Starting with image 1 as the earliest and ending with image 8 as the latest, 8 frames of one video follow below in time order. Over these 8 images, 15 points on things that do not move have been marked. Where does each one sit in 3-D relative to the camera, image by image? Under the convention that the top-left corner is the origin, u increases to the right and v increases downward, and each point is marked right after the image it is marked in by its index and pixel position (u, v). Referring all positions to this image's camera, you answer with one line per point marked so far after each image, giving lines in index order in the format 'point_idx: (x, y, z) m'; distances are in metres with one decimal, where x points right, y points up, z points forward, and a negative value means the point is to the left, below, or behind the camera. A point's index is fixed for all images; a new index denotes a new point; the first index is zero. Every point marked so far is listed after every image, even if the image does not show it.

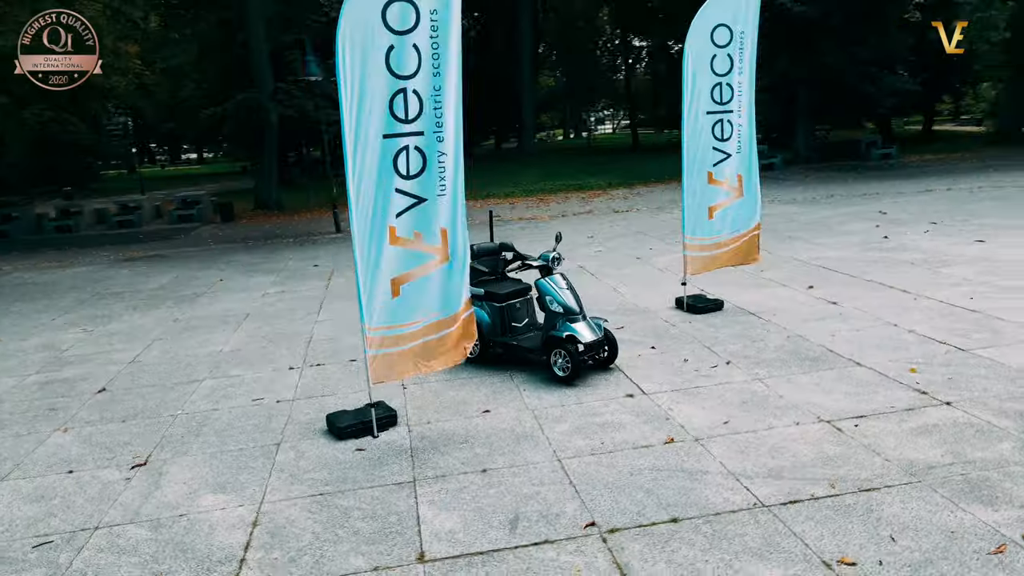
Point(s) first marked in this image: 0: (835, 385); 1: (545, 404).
0: (+2.2, -0.7, +5.2) m
1: (+0.2, -0.8, +5.2) m
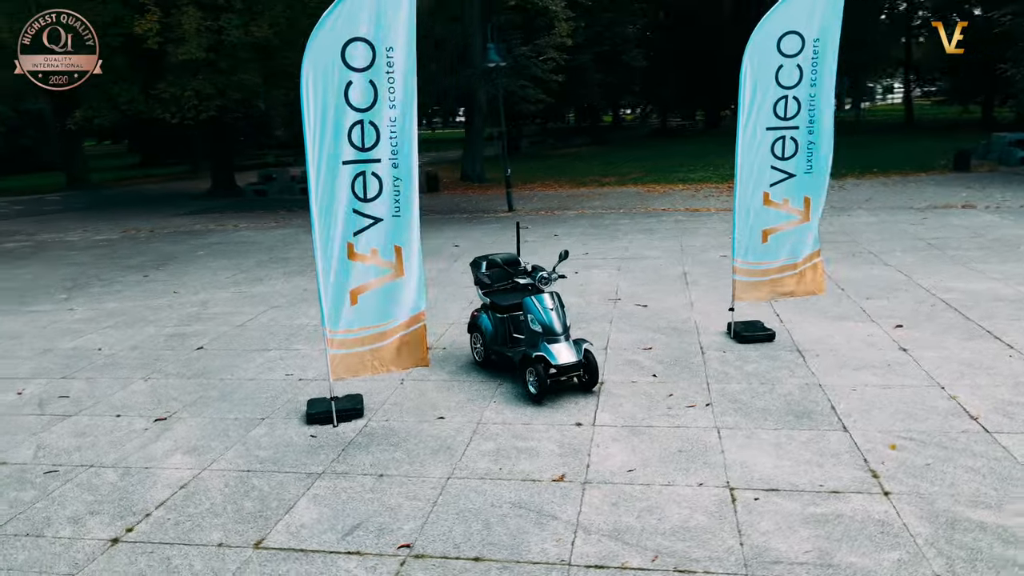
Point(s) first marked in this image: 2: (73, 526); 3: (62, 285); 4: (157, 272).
0: (+1.8, -1.0, +4.8) m
1: (-0.1, -1.0, +5.5) m
2: (-2.5, -1.3, +4.4) m
3: (-6.8, +0.1, +11.4) m
4: (-5.7, +0.3, +12.0) m
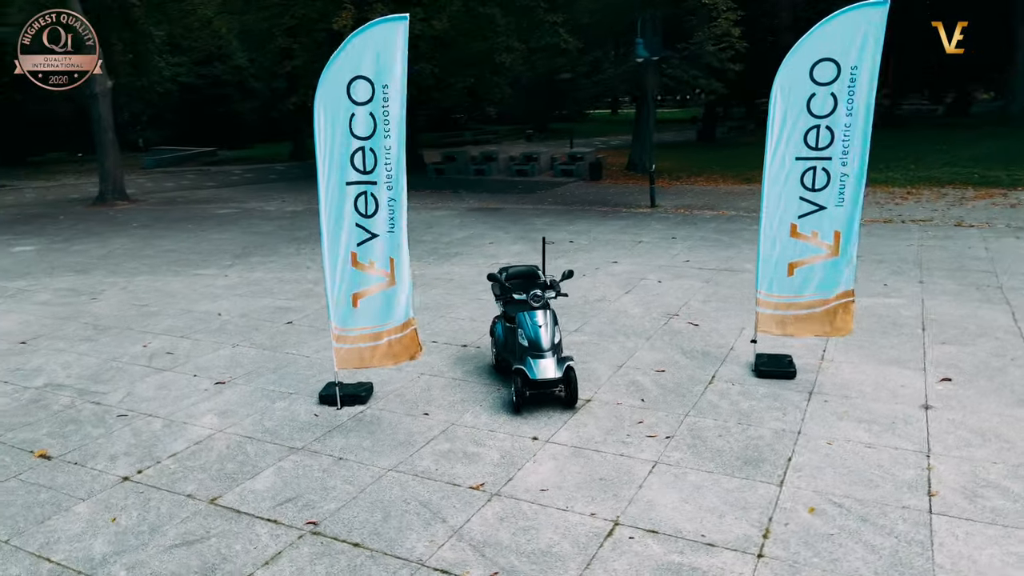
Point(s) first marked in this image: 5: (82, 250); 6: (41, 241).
0: (+1.3, -1.3, +4.8) m
1: (-0.3, -1.1, +6.0) m
2: (-3.0, -1.3, +5.6) m
3: (-5.0, +0.7, +13.5) m
4: (-3.7, +0.8, +13.8) m
5: (-8.3, +0.7, +14.4) m
6: (-9.9, +1.0, +15.6) m
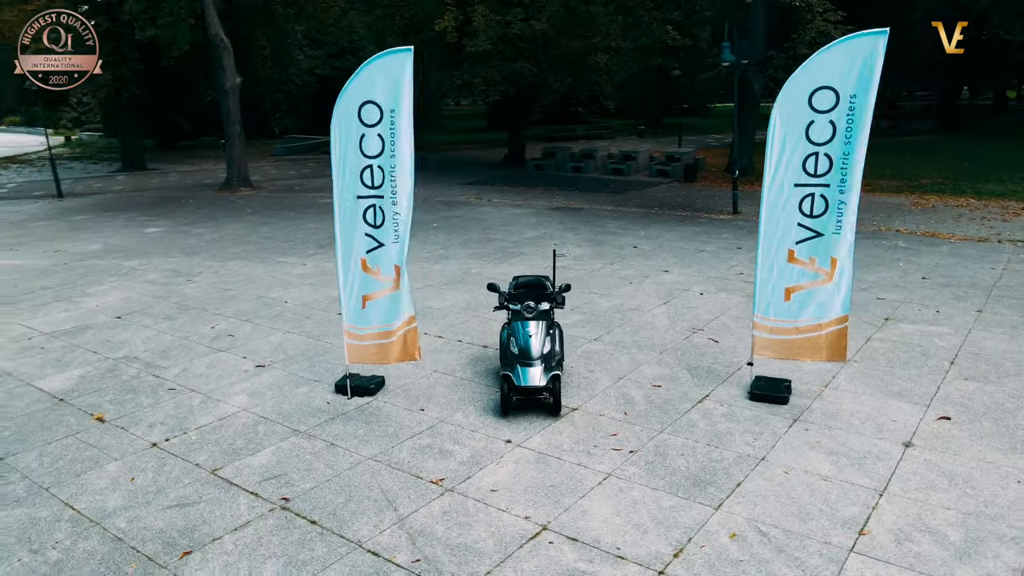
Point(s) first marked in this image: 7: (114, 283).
0: (+0.9, -1.5, +5.1) m
1: (-0.5, -1.2, +6.5) m
2: (-3.2, -1.2, +6.6) m
3: (-3.7, +0.9, +14.6) m
4: (-2.4, +0.9, +14.7) m
5: (-6.8, +1.2, +16.1) m
6: (-8.1, +1.5, +17.5) m
7: (-6.2, +0.1, +11.8) m
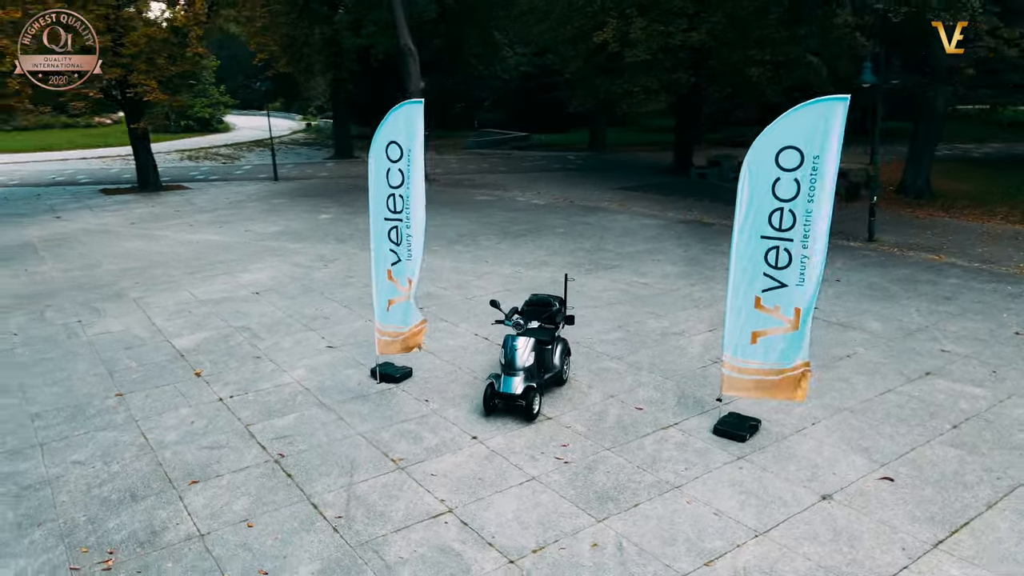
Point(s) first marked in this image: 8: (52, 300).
0: (+0.2, -1.7, +5.9) m
1: (-0.7, -1.3, +7.6) m
2: (-3.2, -1.1, +8.5) m
3: (-1.3, +1.1, +16.3) m
4: (0.0, +1.0, +16.0) m
5: (-3.9, +1.6, +18.6) m
6: (-4.7, +2.1, +20.3) m
7: (-4.6, +0.5, +14.3) m
8: (-7.3, -0.2, +11.9) m
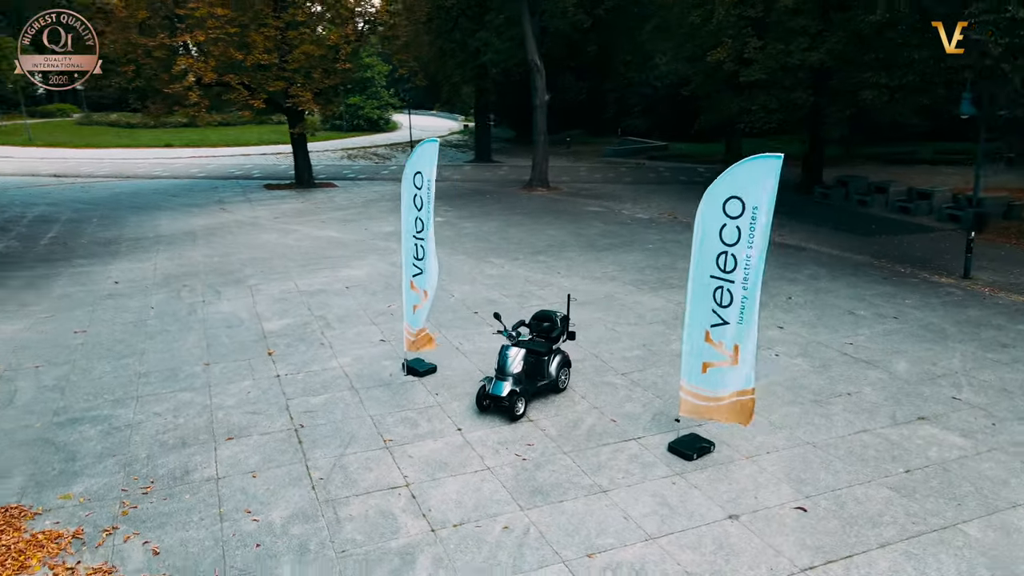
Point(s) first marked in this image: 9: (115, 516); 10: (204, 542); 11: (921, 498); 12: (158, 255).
0: (-0.3, -1.9, +7.0) m
1: (-0.8, -1.4, +8.9) m
2: (-3.1, -1.0, +10.2) m
3: (+0.6, +0.9, +17.5) m
4: (+1.8, +0.7, +16.9) m
5: (-1.4, +1.6, +20.2) m
6: (-1.7, +2.2, +22.1) m
7: (-3.1, +0.6, +16.2) m
8: (-6.3, +0.1, +14.5) m
9: (-3.5, -2.0, +6.7) m
10: (-2.6, -2.1, +6.2) m
11: (+3.8, -1.9, +6.9) m
12: (-7.9, +0.7, +16.7) m
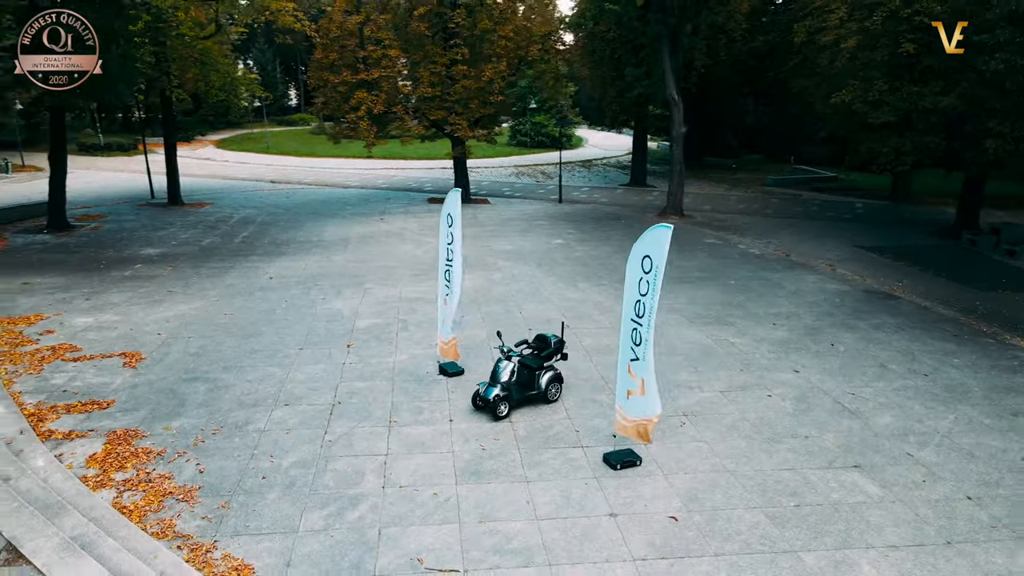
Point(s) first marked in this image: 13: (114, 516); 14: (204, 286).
0: (-1.0, -2.2, +9.1) m
1: (-0.9, -1.7, +11.0) m
2: (-2.7, -1.2, +13.0) m
3: (+2.9, +0.3, +19.0) m
4: (+3.9, 0.0, +18.1) m
5: (+1.8, +1.1, +22.1) m
6: (+2.0, +1.6, +24.1) m
7: (-1.0, +0.3, +18.7) m
8: (-4.5, +0.2, +17.9) m
9: (-4.1, -2.0, +9.6) m
10: (-3.4, -2.2, +9.0) m
11: (+2.9, -2.5, +7.9) m
12: (-5.5, +0.8, +20.5) m
13: (-4.1, -2.4, +7.8) m
14: (-7.2, 0.0, +17.5) m
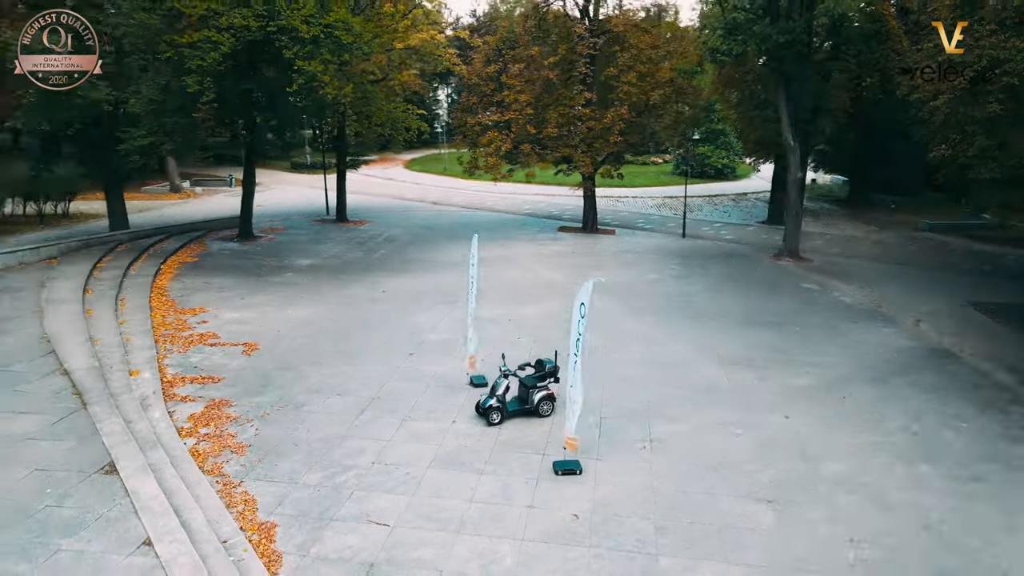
0: (-1.5, -2.6, +11.7) m
1: (-0.9, -2.2, +13.5) m
2: (-2.1, -1.6, +15.9) m
3: (+4.9, -0.7, +20.3) m
4: (+5.6, -1.0, +19.2) m
5: (+4.7, +0.1, +23.6) m
6: (+5.4, +0.5, +25.5) m
7: (+1.1, -0.4, +21.0) m
8: (-2.5, -0.3, +21.1) m
9: (-4.4, -2.2, +13.0) m
10: (-3.8, -2.4, +12.1) m
11: (+2.0, -3.2, +9.5) m
12: (-2.8, +0.4, +23.9) m
13: (-4.9, -2.5, +11.2) m
14: (-5.2, -0.2, +21.4) m
